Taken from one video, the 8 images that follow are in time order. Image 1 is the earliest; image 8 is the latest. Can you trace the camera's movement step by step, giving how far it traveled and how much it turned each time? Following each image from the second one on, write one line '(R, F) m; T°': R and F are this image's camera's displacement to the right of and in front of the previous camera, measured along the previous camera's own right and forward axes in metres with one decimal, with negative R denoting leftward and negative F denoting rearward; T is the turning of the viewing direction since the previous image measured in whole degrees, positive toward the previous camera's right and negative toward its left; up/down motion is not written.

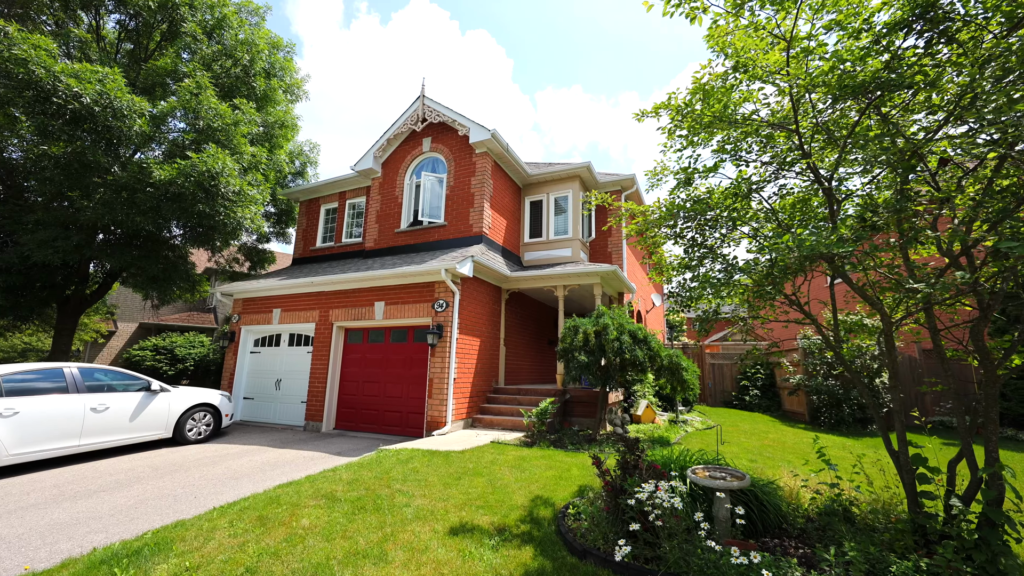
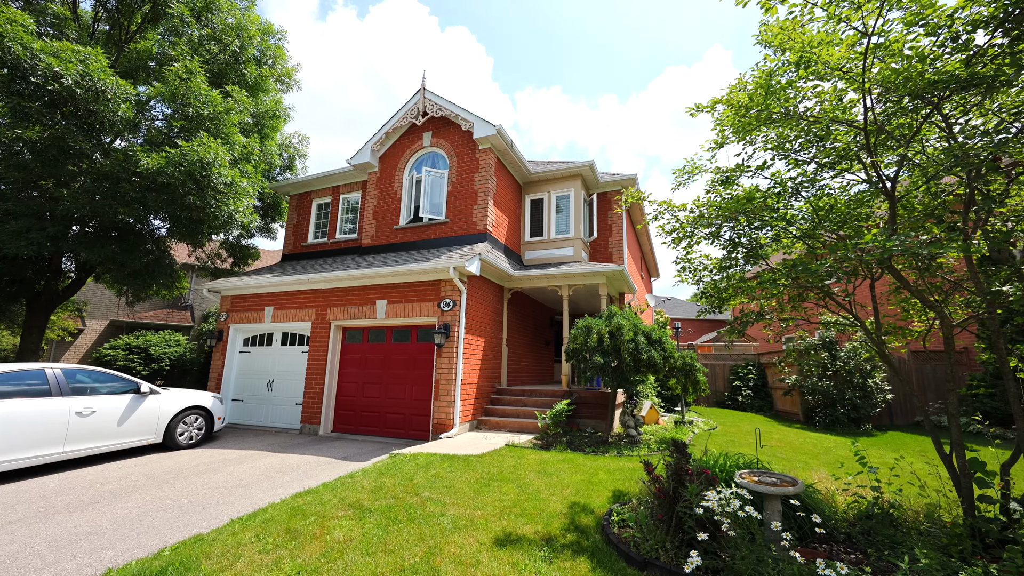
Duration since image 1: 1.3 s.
(-0.5, +0.2) m; +3°
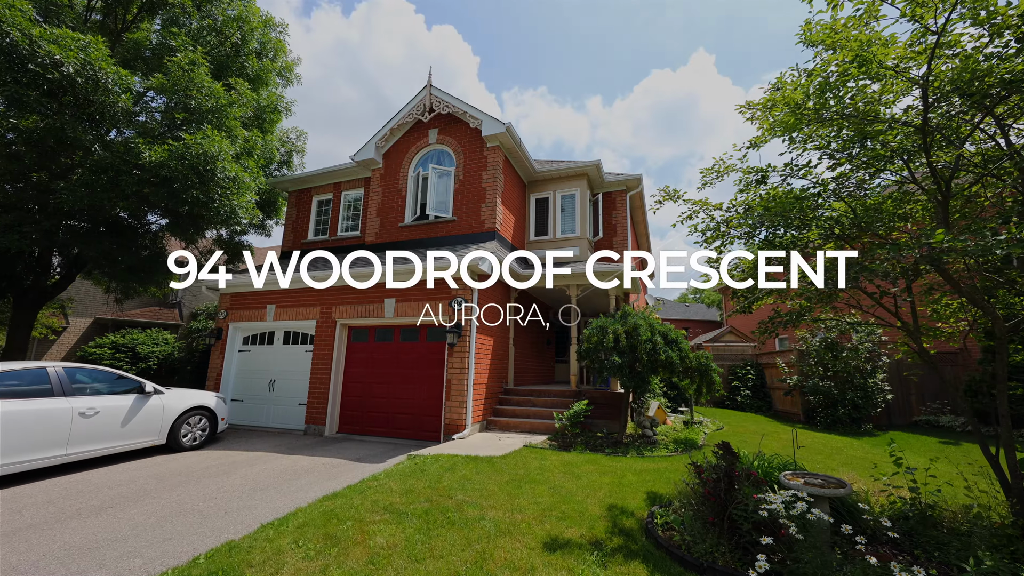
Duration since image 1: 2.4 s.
(-0.5, +0.1) m; +2°
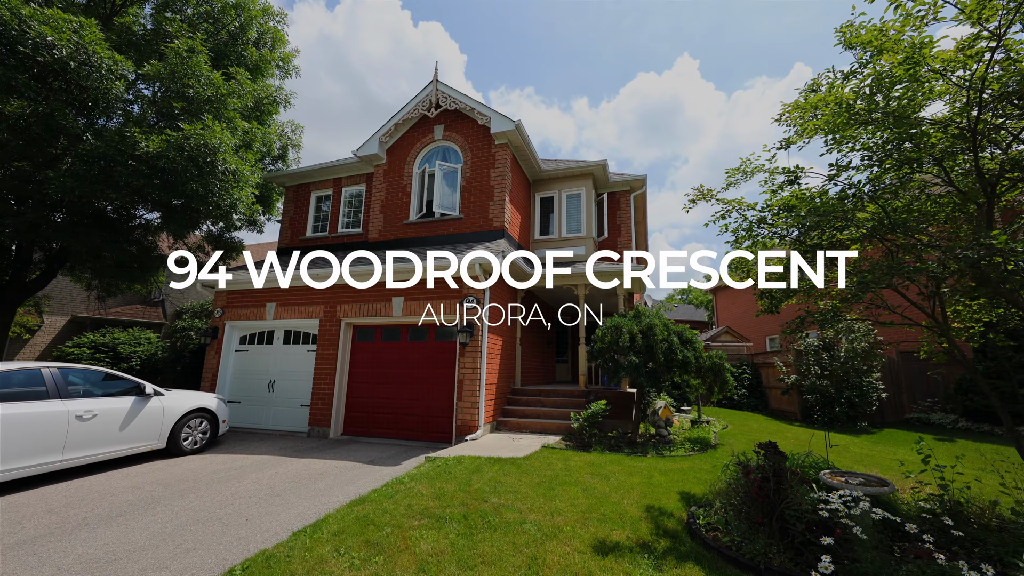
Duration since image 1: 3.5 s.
(-0.5, +0.1) m; +2°
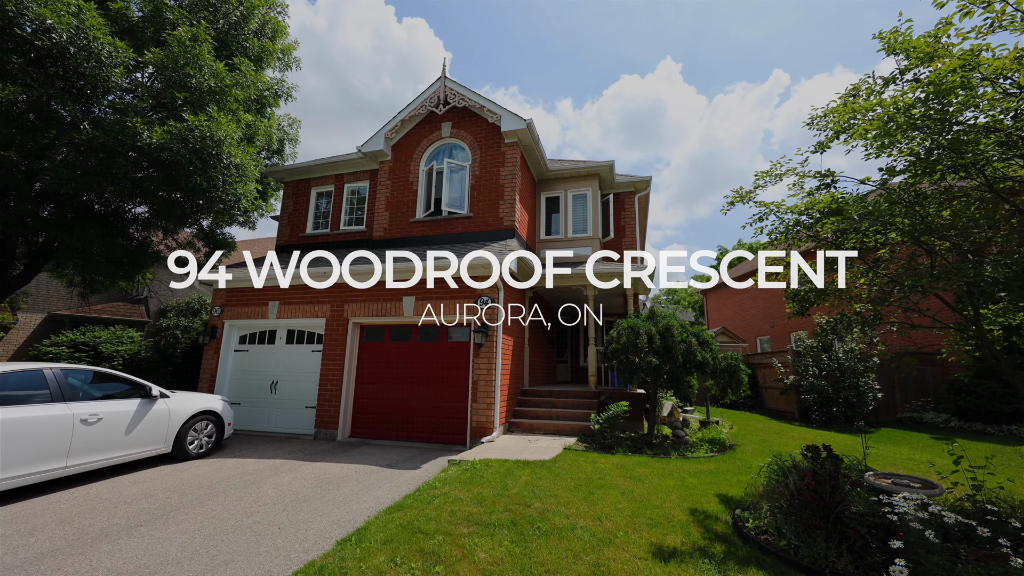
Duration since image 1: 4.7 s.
(-0.5, +0.1) m; +2°
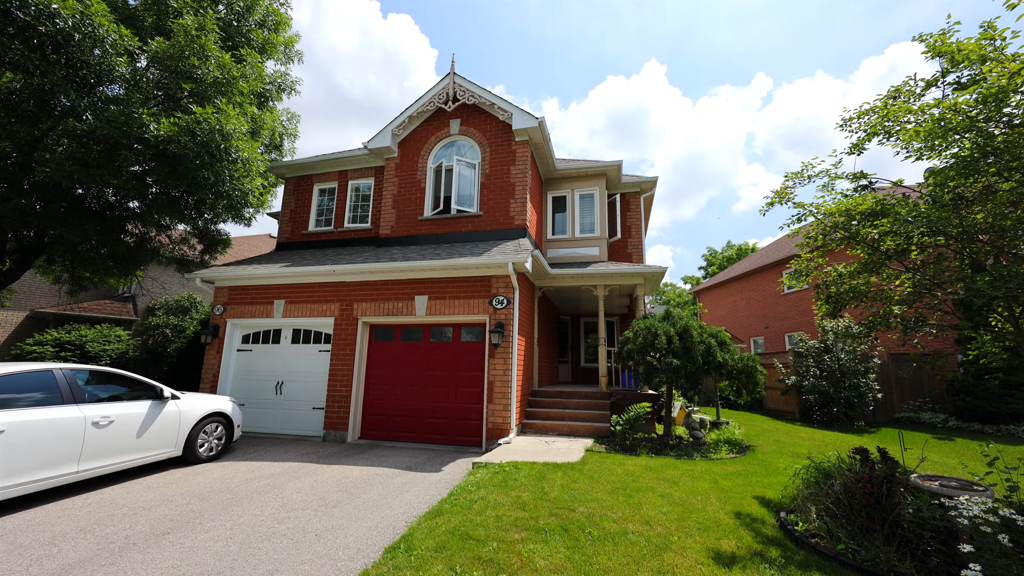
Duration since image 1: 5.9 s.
(-0.5, +0.1) m; +2°
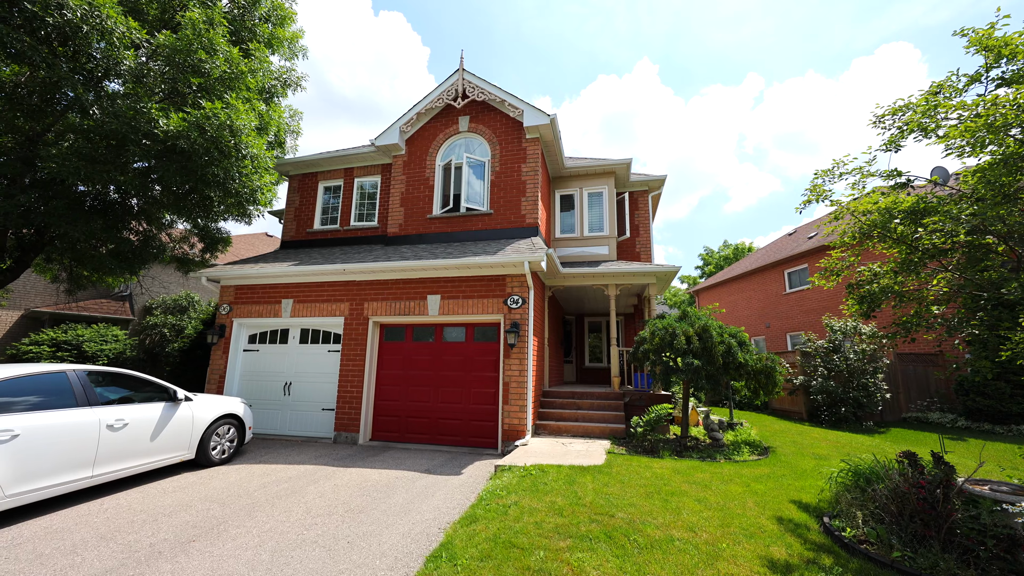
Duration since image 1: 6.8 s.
(-0.4, +0.1) m; +1°
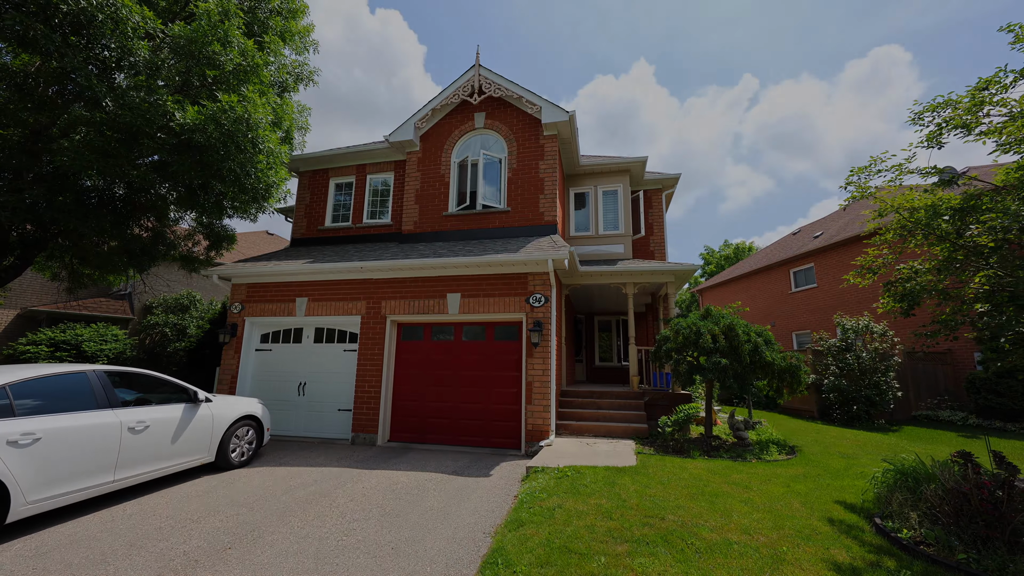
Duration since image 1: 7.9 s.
(-0.4, +0.1) m; 0°
